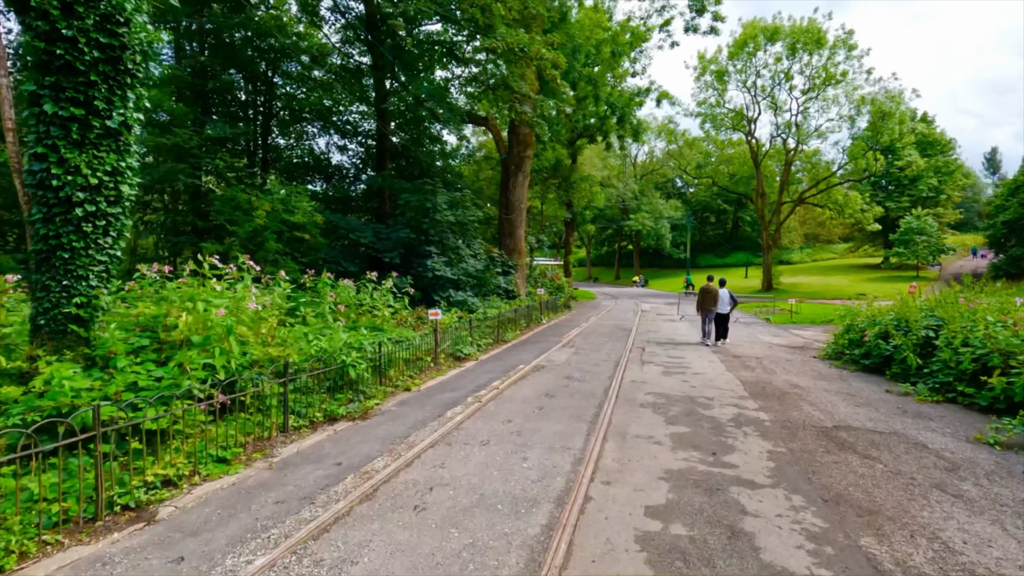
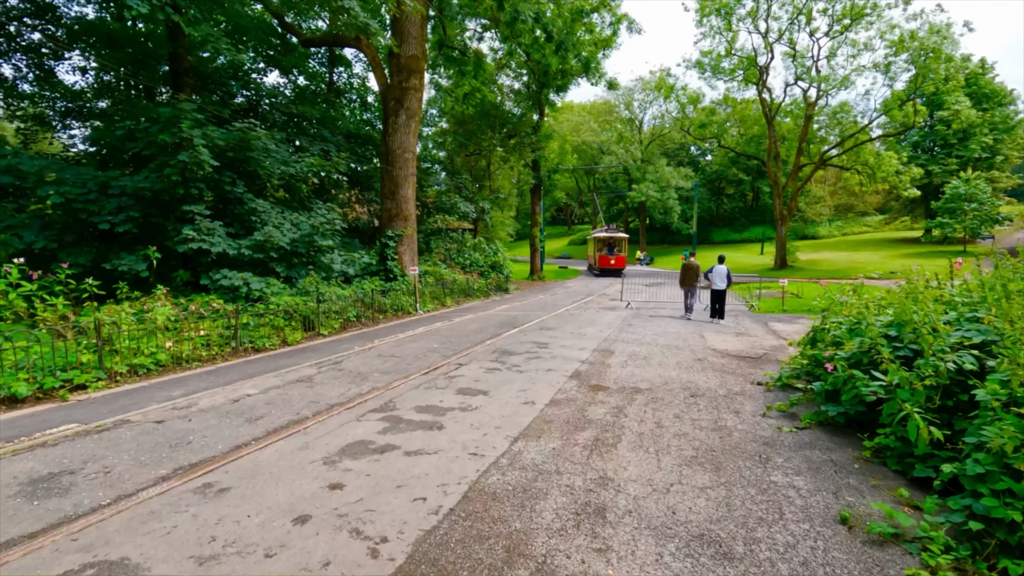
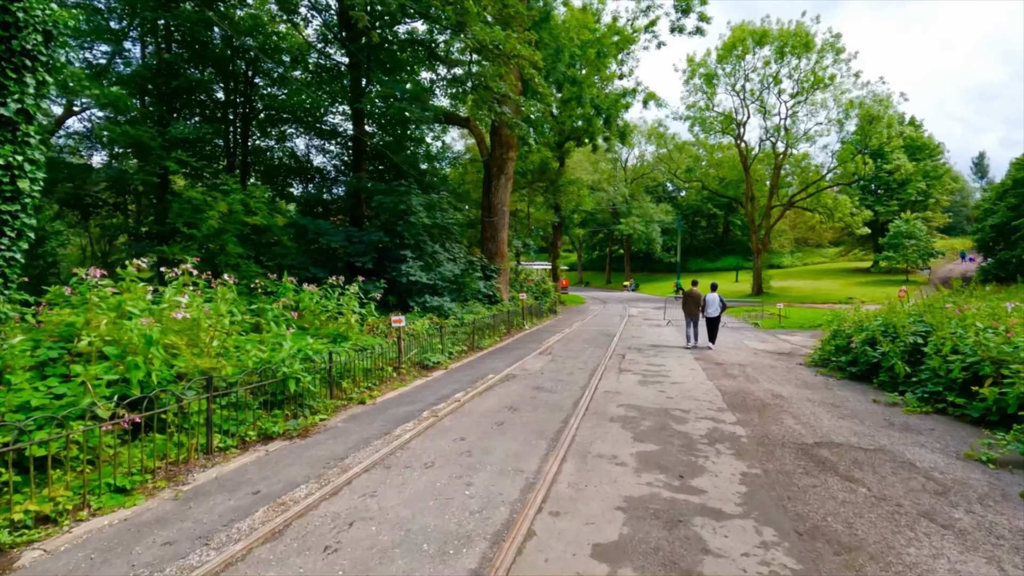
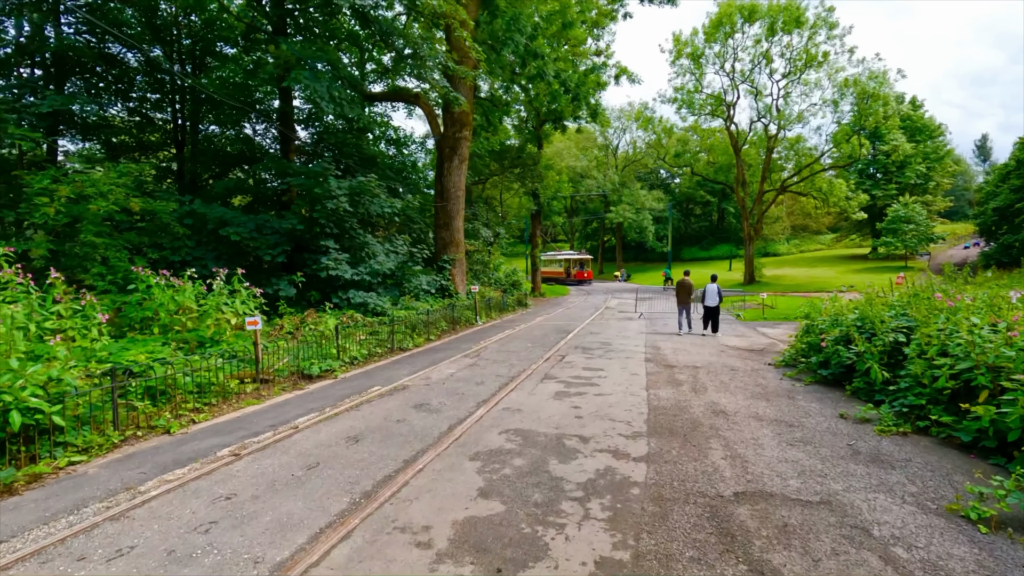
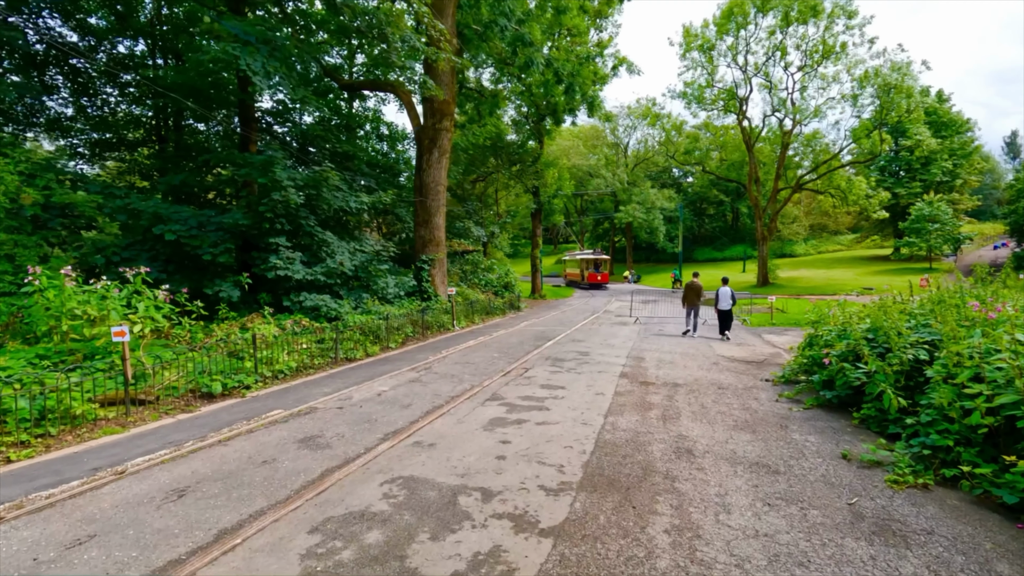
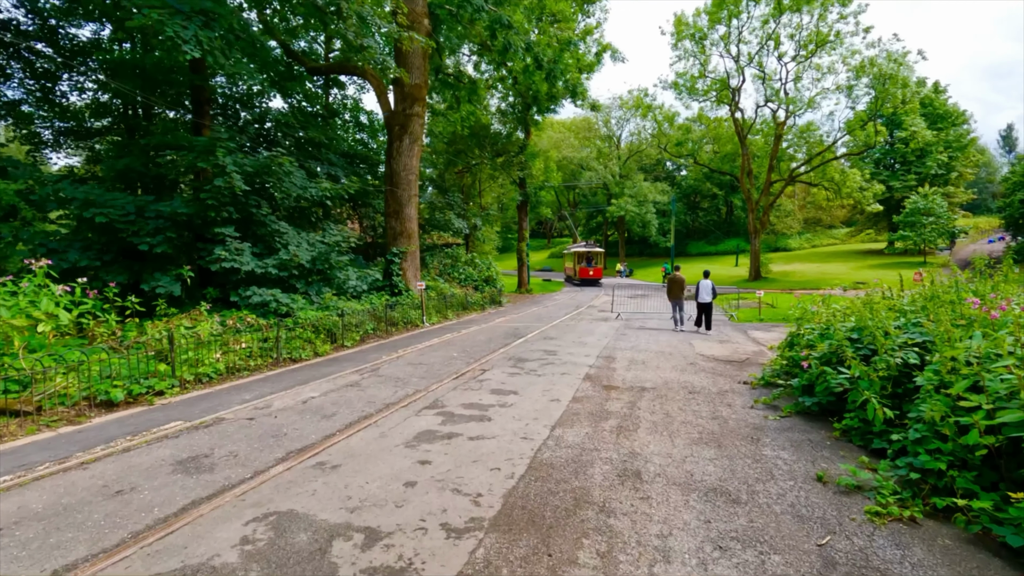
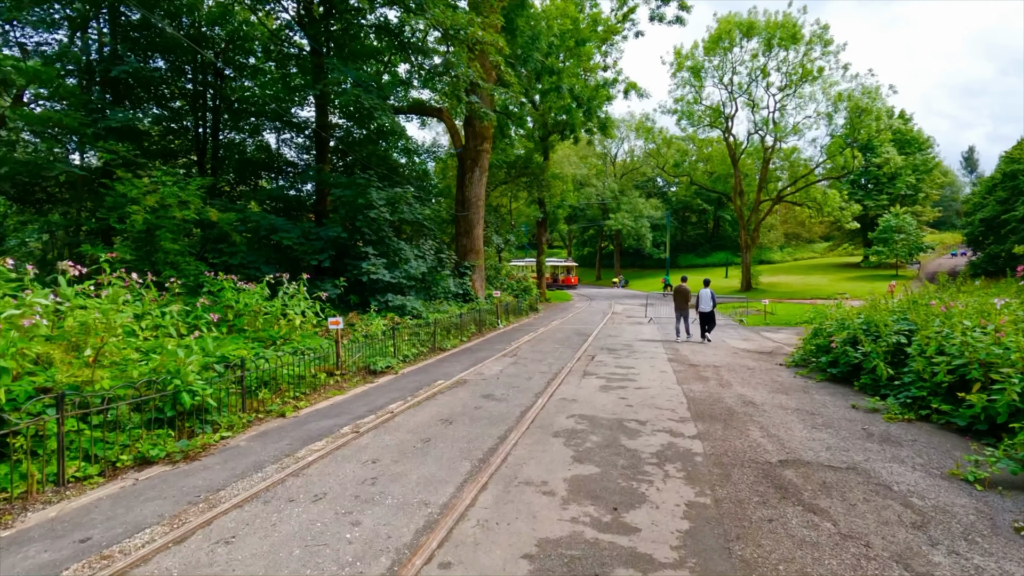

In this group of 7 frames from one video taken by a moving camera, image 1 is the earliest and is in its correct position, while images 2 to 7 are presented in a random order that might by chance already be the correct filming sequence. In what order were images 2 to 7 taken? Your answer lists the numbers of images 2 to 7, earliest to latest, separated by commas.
3, 7, 4, 5, 6, 2
